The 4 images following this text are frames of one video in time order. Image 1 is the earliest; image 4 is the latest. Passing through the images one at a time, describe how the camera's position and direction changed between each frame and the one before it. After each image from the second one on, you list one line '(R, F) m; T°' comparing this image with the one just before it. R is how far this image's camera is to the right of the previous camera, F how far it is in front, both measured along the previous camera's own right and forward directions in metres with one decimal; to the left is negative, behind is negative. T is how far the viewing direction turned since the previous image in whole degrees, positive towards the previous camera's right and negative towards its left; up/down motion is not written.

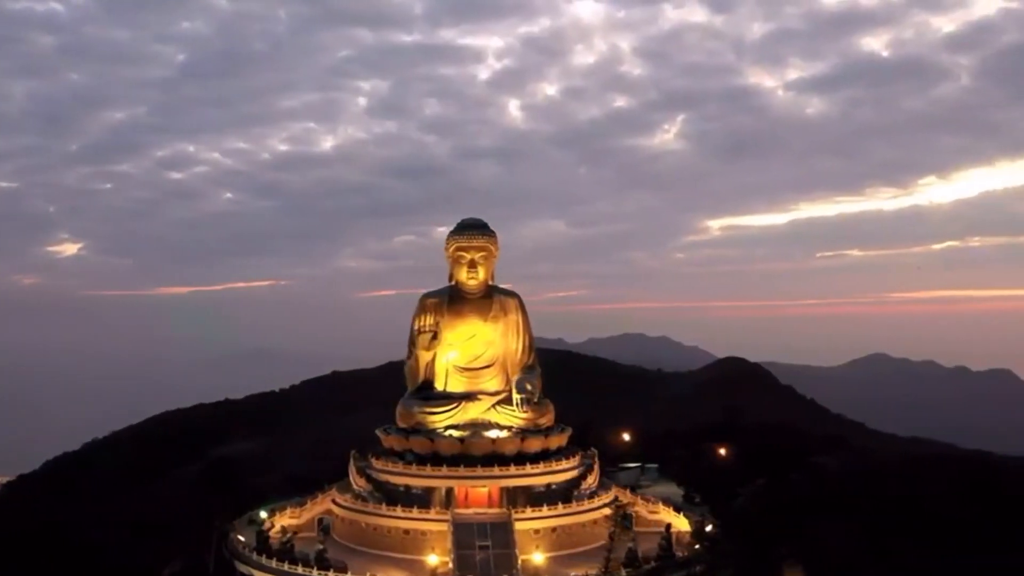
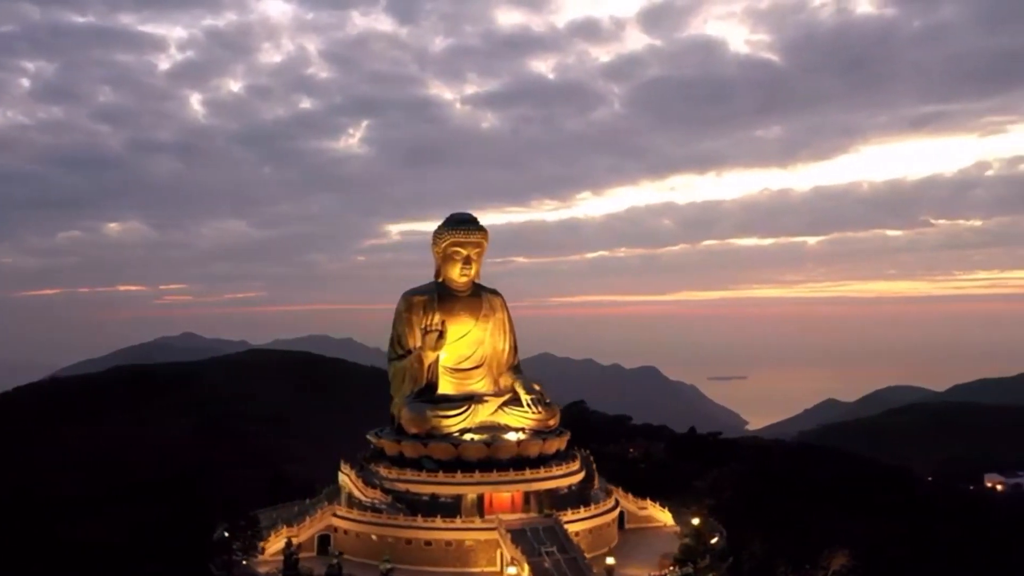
(+2.8, +1.3) m; -7°
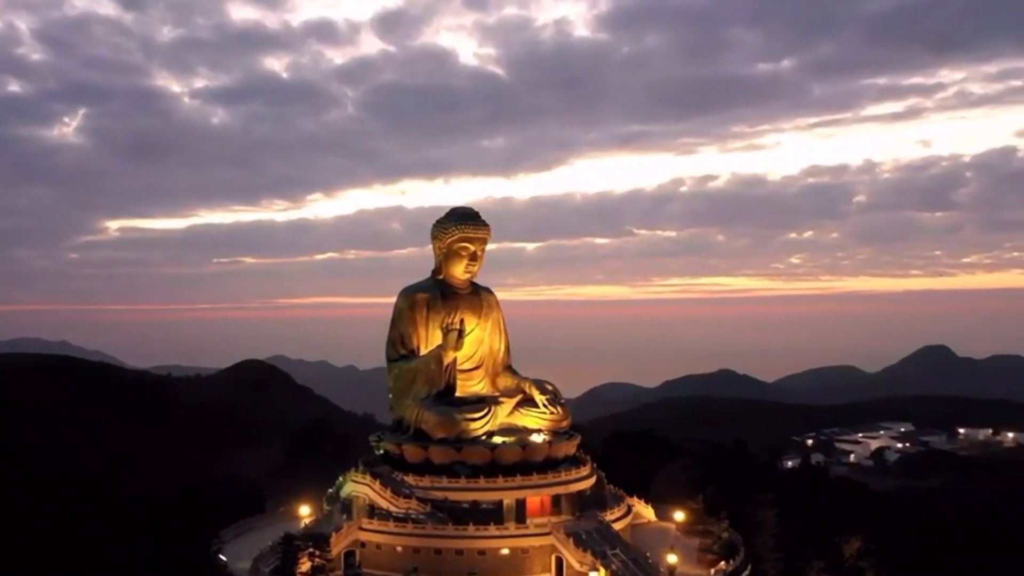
(-2.7, +0.7) m; +8°
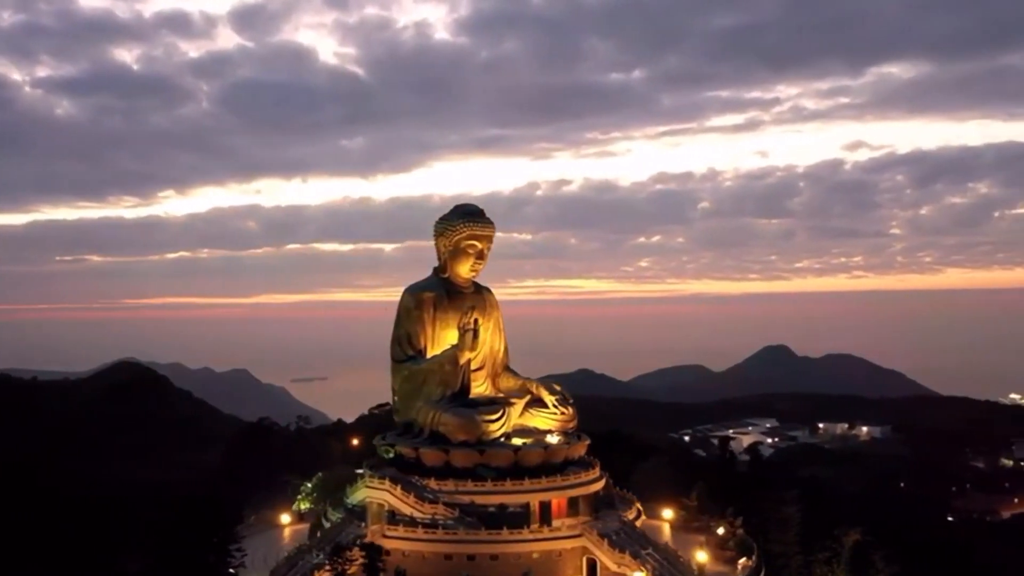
(-2.6, +0.5) m; +8°
